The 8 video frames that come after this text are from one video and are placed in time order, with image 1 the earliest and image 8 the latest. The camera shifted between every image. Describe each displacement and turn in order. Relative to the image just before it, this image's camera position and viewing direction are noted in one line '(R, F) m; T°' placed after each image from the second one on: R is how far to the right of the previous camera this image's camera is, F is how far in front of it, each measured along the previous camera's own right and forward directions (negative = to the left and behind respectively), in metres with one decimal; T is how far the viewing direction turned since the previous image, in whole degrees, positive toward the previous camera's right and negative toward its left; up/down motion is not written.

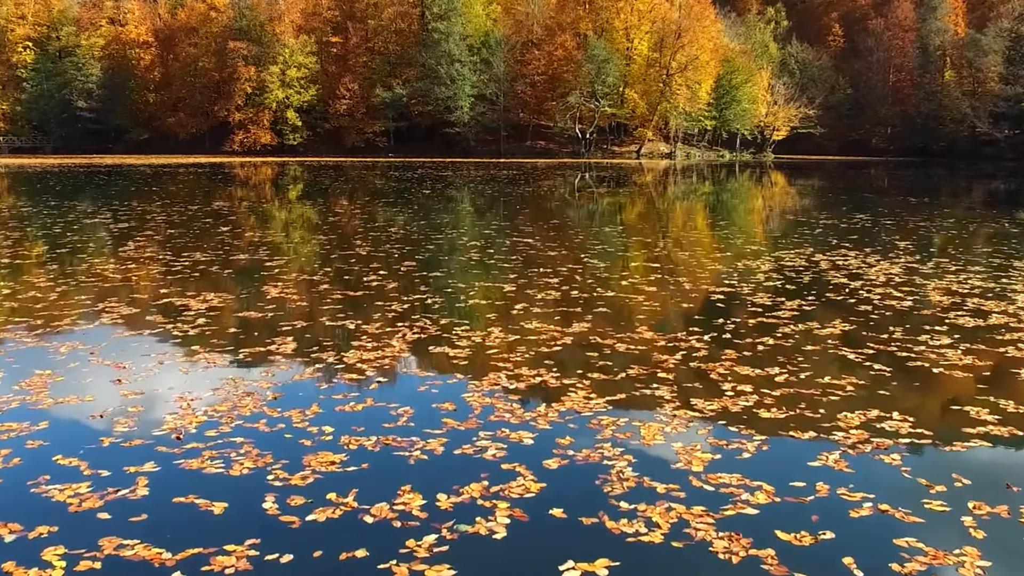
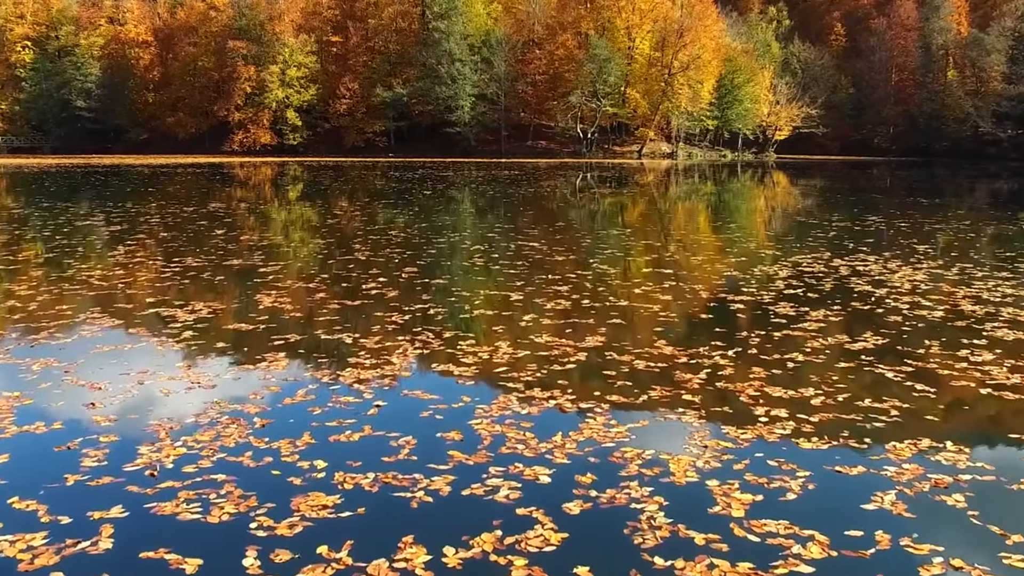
(-0.1, +0.6) m; 0°
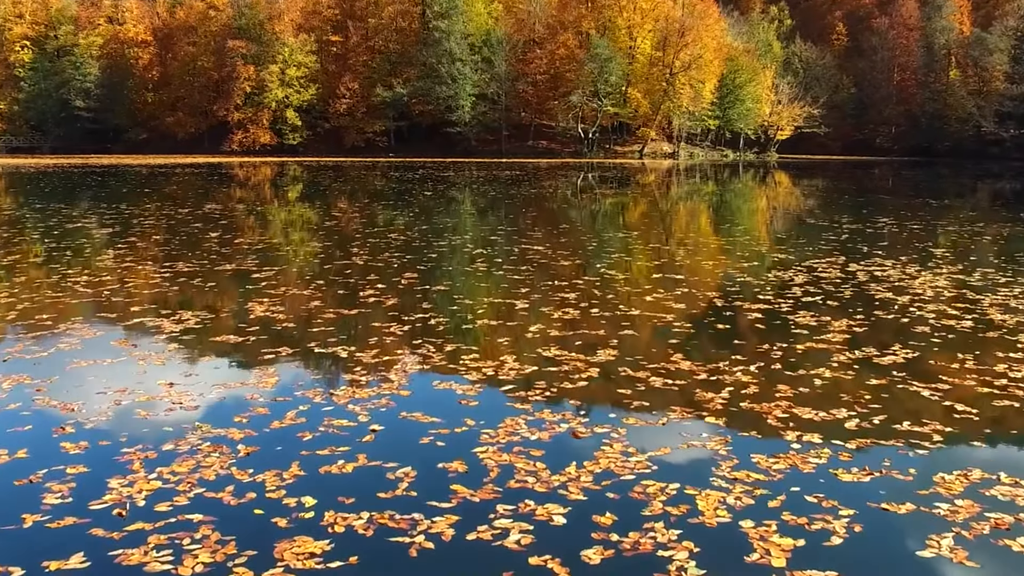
(-0.1, +0.5) m; 0°
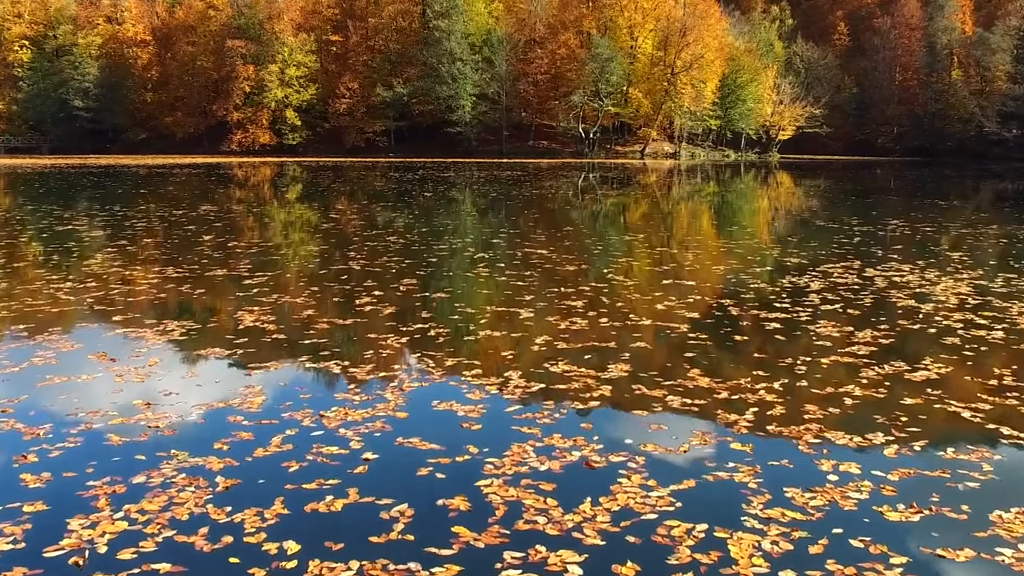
(-0.1, +0.5) m; 0°
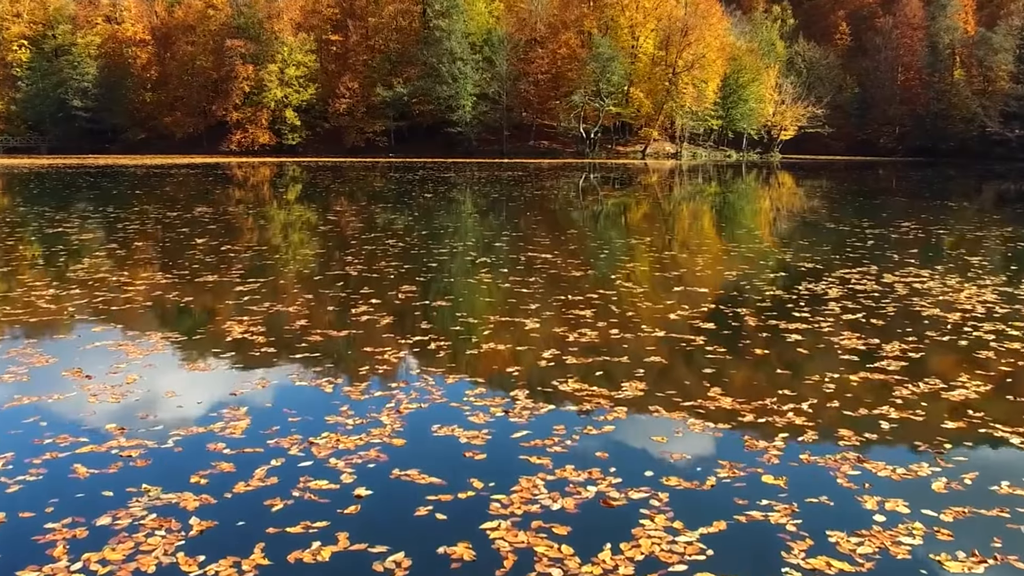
(-0.1, +0.5) m; 0°
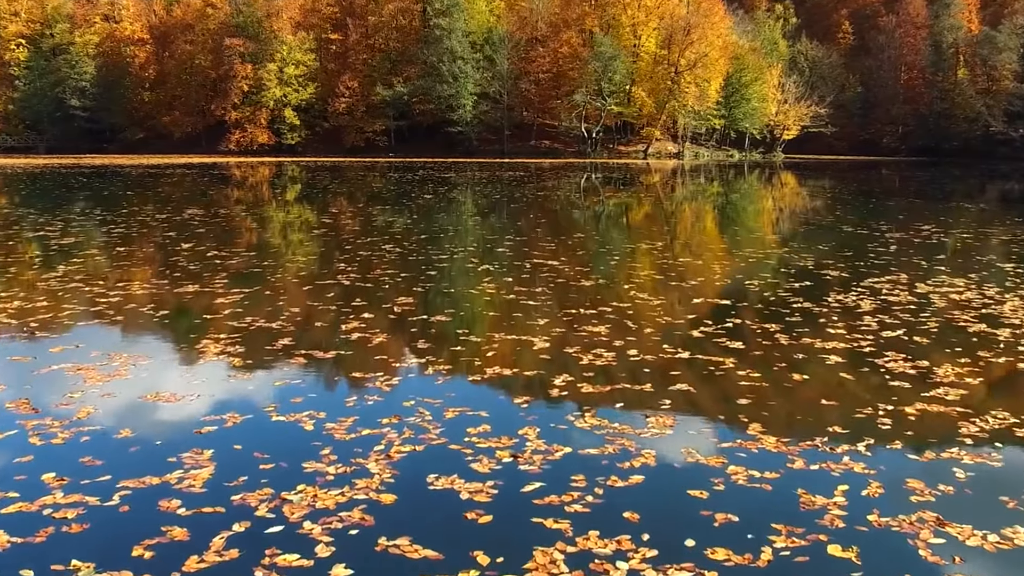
(-0.1, +0.9) m; 0°
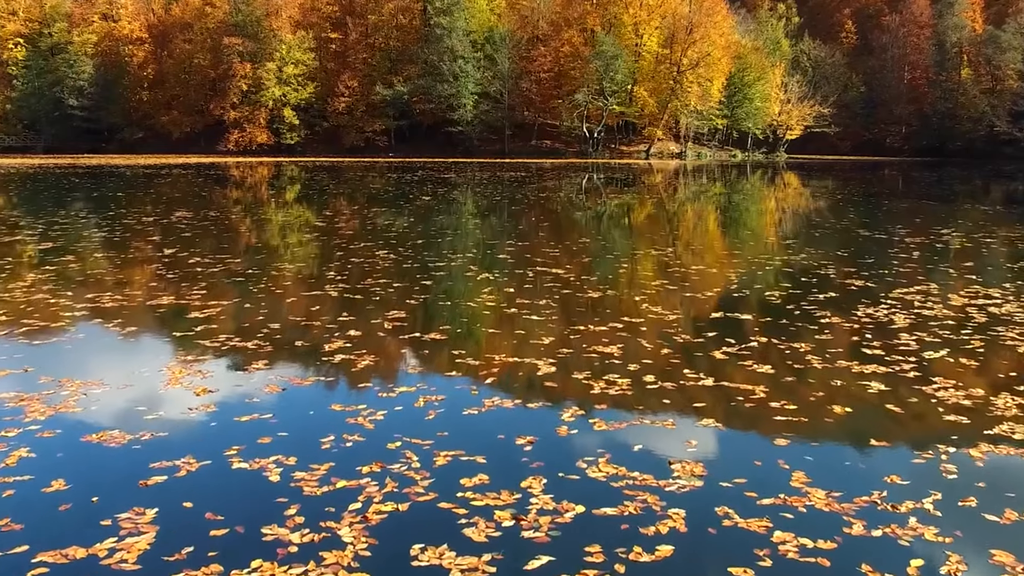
(0.0, +0.9) m; 0°
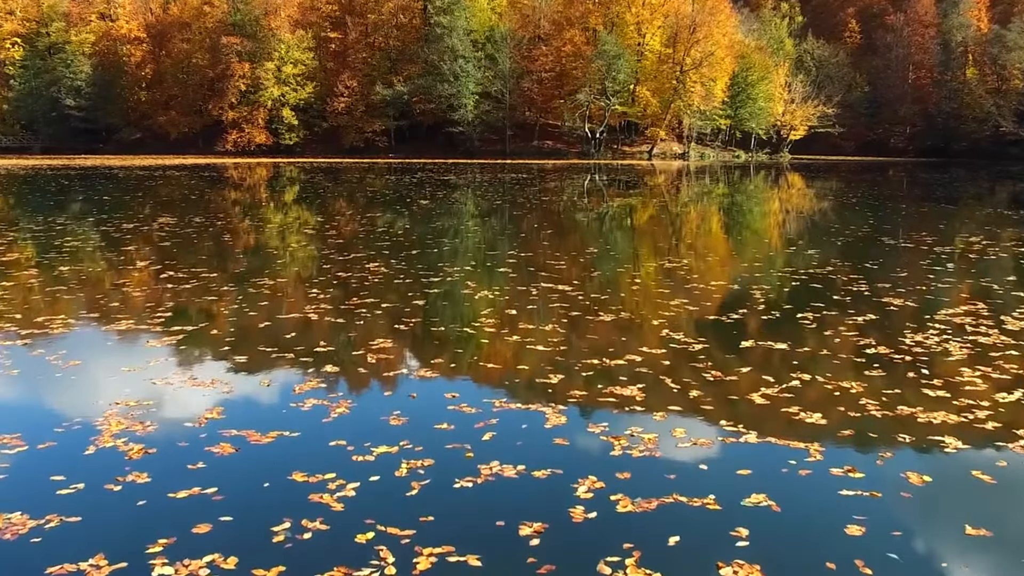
(0.0, +1.2) m; 0°
